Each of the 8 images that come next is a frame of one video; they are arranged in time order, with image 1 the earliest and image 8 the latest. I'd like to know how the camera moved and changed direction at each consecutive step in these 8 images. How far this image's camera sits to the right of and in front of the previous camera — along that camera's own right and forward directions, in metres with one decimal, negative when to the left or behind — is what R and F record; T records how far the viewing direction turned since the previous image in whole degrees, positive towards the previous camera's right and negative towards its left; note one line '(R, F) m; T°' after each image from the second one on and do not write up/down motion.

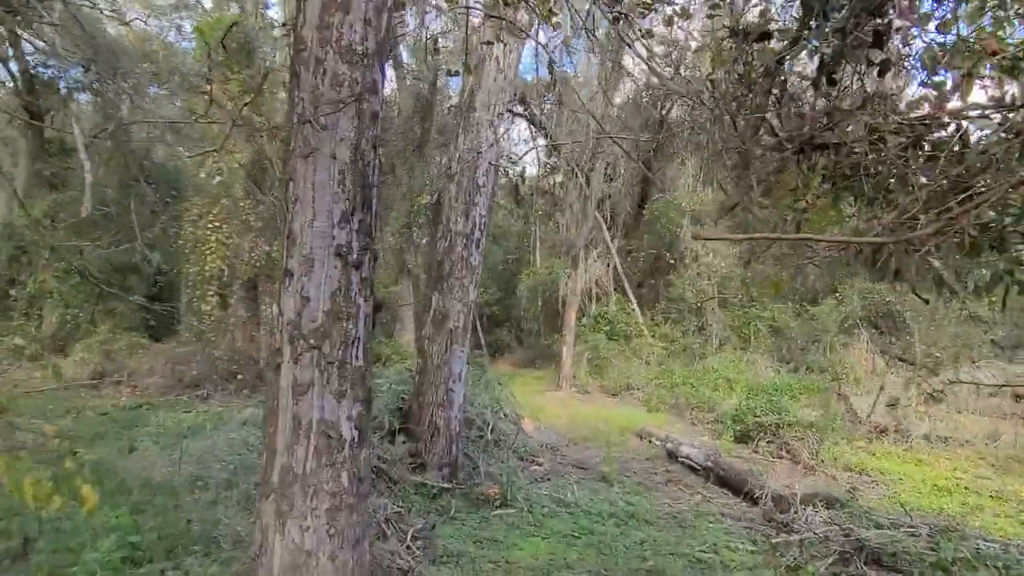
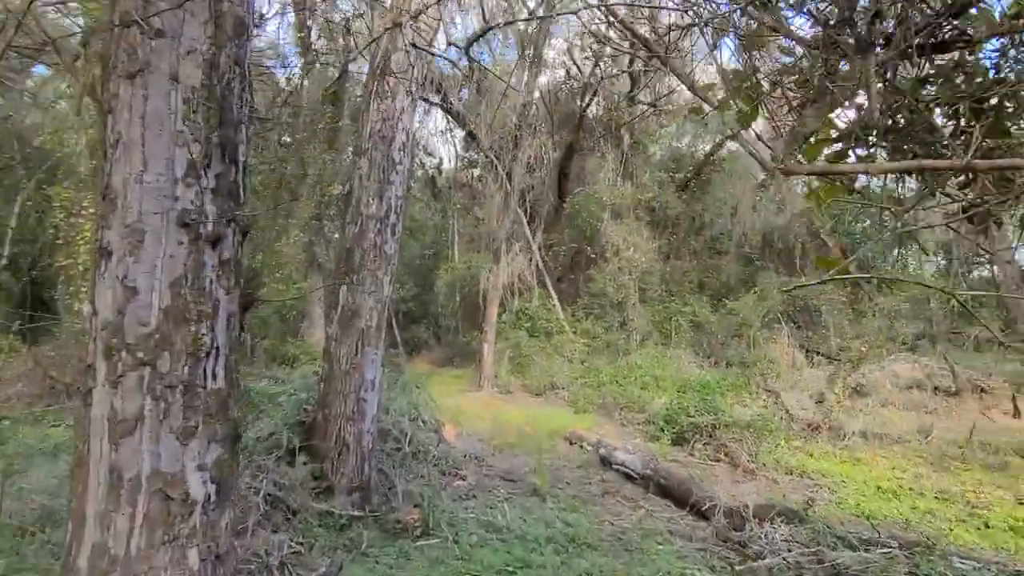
(0.0, +0.6) m; +7°
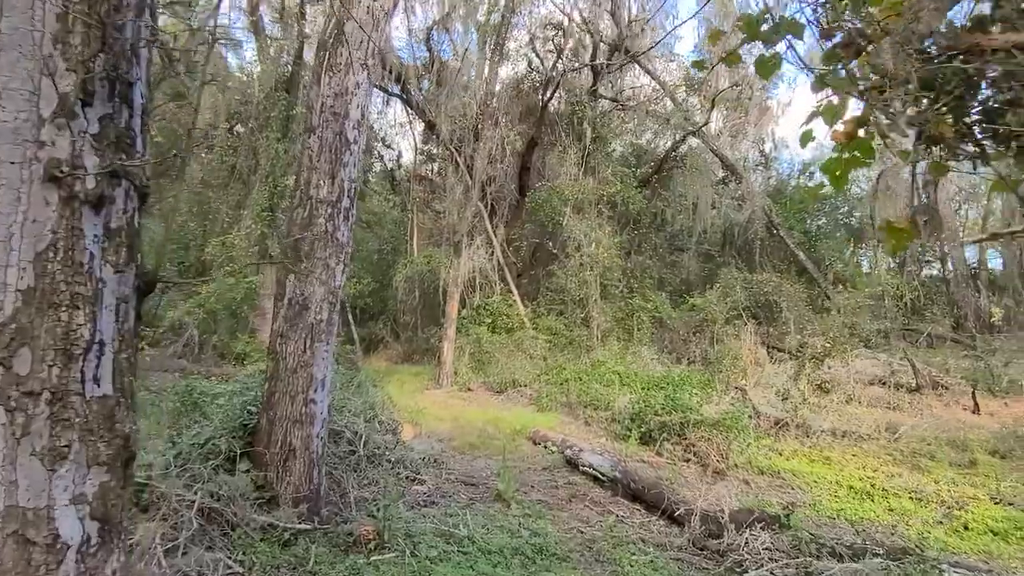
(0.0, +0.3) m; +3°
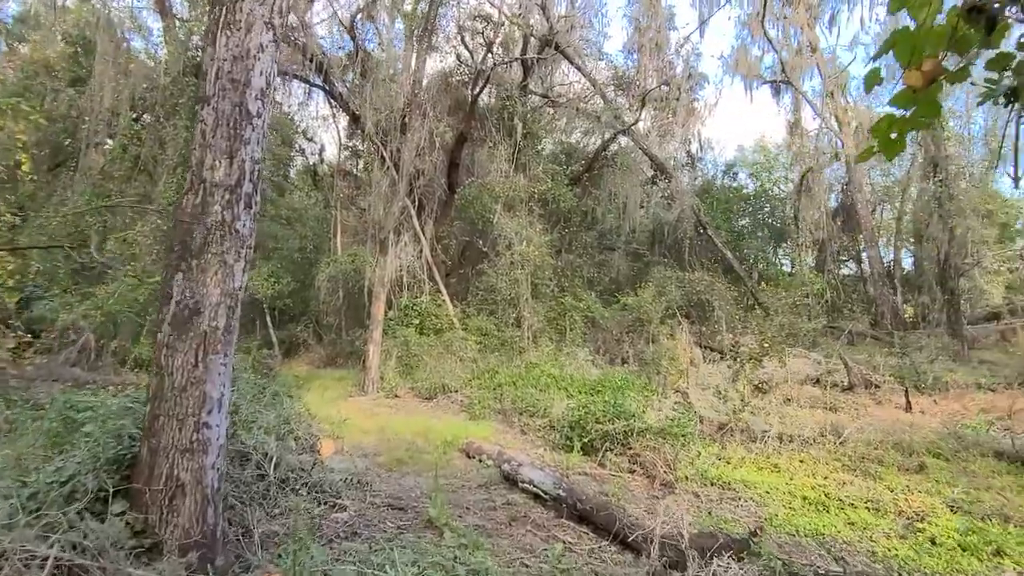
(0.0, +0.5) m; +6°
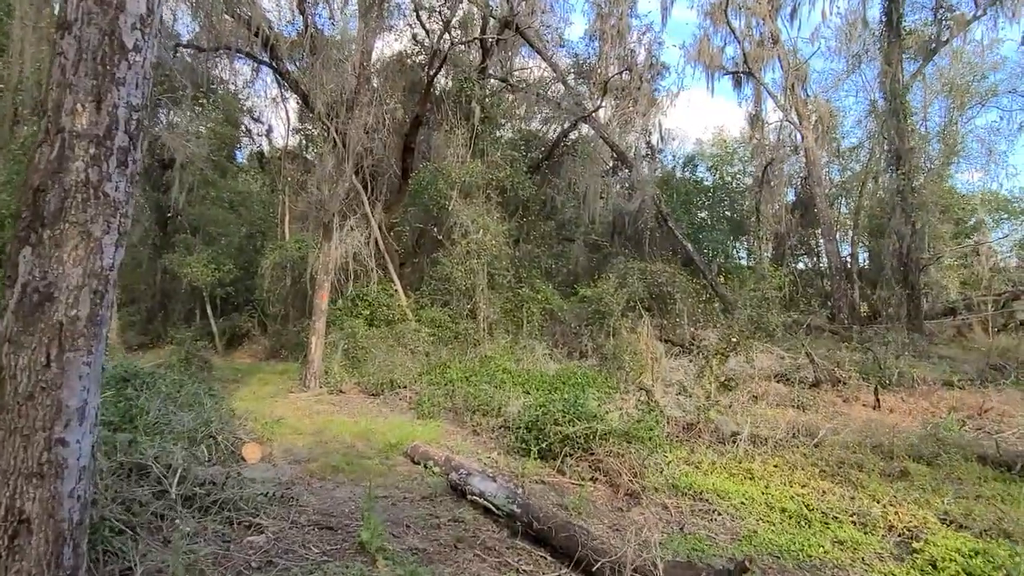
(0.0, +0.5) m; +3°
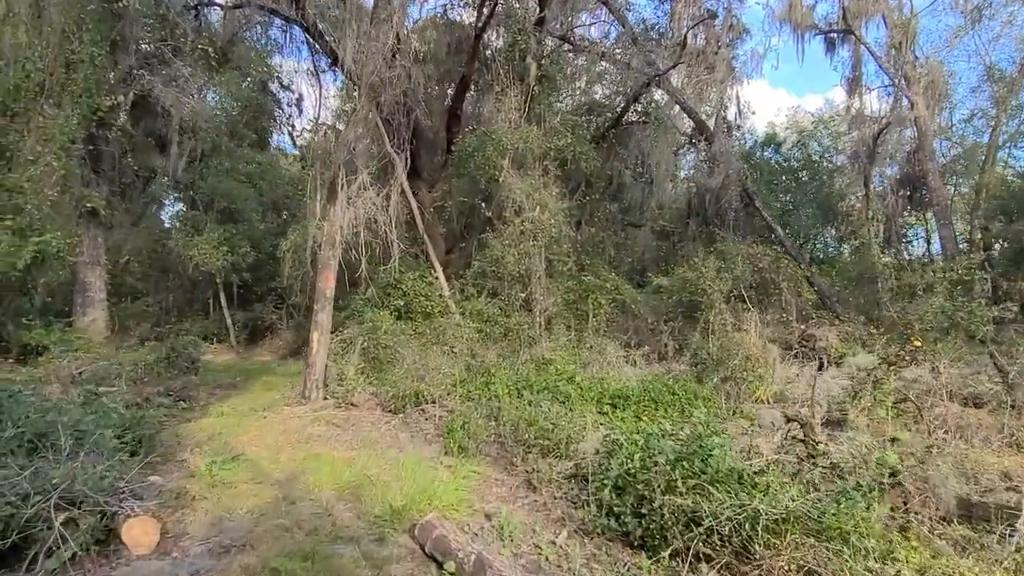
(-0.1, +2.2) m; -4°
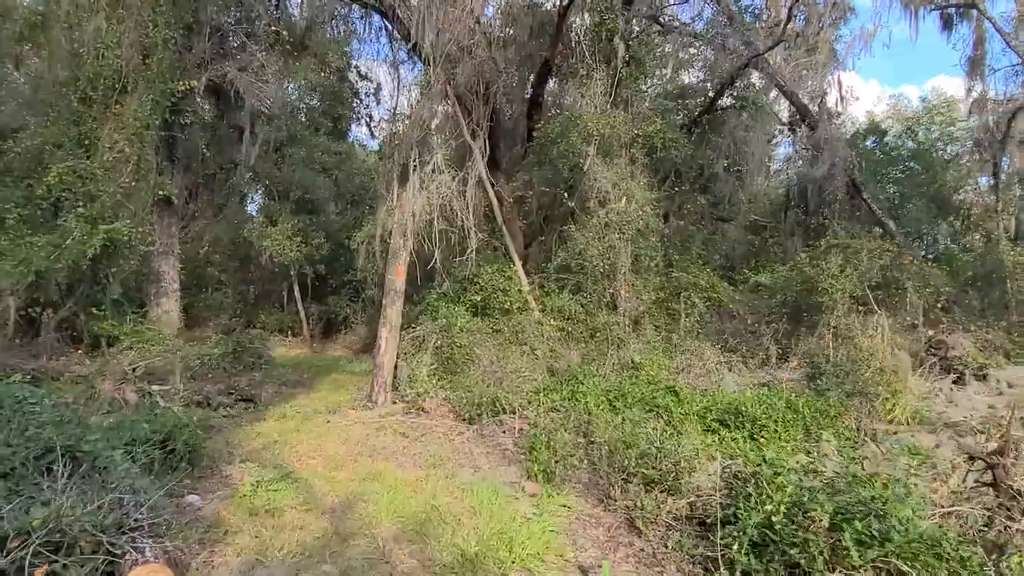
(-0.1, +0.7) m; -6°
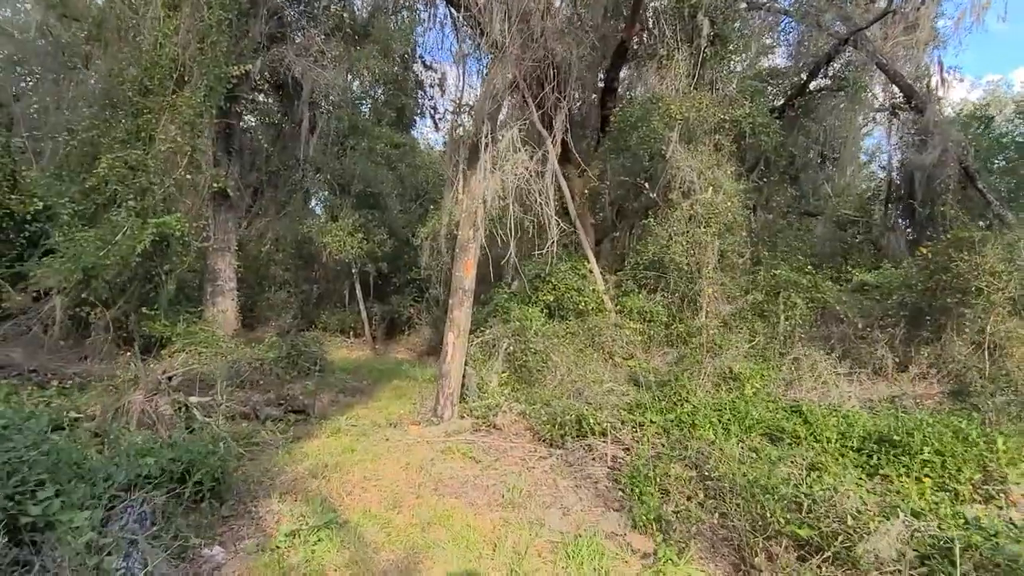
(-0.2, +0.8) m; -5°
